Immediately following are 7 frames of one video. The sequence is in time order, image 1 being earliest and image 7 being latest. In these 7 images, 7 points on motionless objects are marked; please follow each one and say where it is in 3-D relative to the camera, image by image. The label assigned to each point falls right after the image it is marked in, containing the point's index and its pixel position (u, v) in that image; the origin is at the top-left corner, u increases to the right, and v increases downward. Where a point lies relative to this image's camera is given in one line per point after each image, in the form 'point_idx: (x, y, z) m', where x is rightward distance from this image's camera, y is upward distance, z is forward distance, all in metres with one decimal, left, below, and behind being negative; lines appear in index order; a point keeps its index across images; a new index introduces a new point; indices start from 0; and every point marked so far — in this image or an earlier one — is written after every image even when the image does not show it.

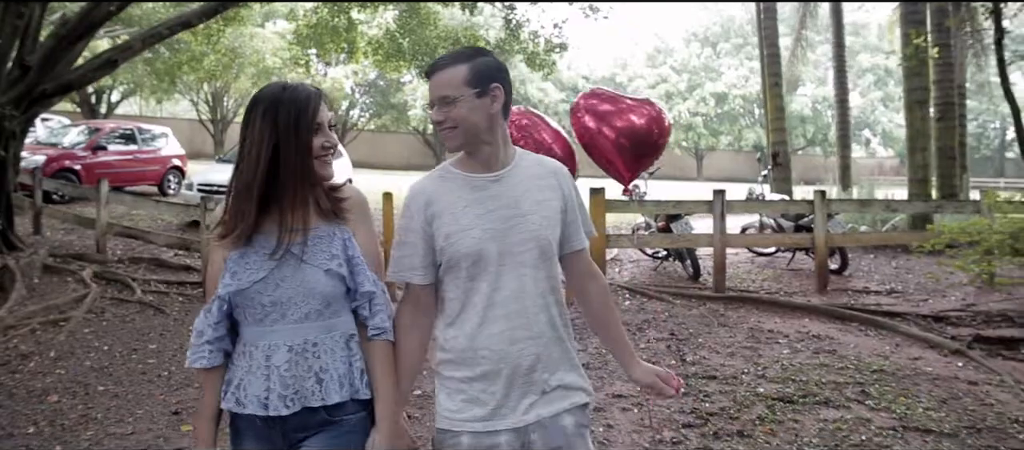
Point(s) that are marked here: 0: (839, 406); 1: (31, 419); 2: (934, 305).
0: (+2.1, -1.1, +5.0) m
1: (-3.0, -1.2, +5.0) m
2: (+4.6, -0.9, +8.5) m
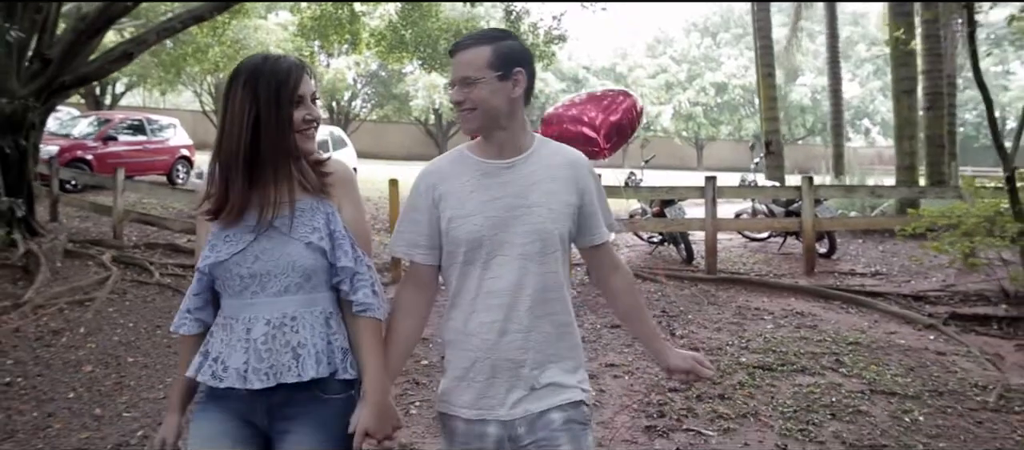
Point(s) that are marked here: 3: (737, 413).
0: (+2.1, -1.0, +5.4) m
1: (-3.0, -1.1, +5.4) m
2: (+4.6, -0.7, +8.9) m
3: (+1.3, -1.1, +4.6) m
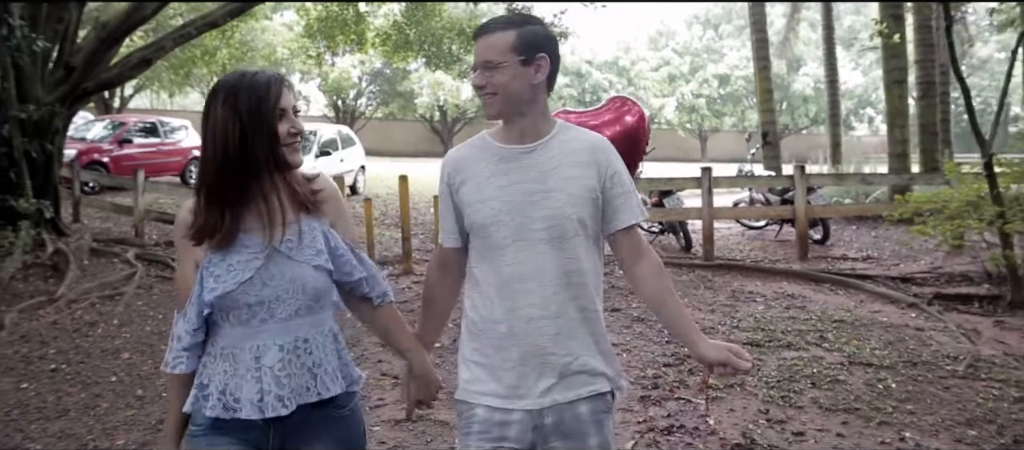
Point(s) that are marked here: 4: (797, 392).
0: (+2.1, -0.9, +5.8) m
1: (-3.0, -1.1, +5.8) m
2: (+4.6, -0.5, +9.3) m
3: (+1.4, -1.0, +5.0) m
4: (+1.8, -1.0, +4.8) m
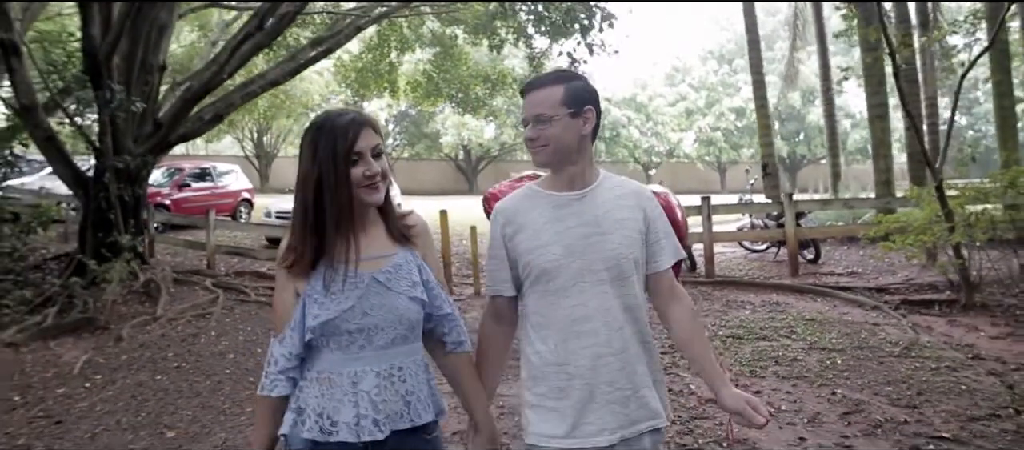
0: (+2.4, -1.0, +7.2) m
1: (-2.7, -1.3, +7.4) m
2: (+5.0, -0.8, +10.6) m
3: (+1.6, -1.1, +6.4) m
4: (+2.0, -1.1, +6.2) m
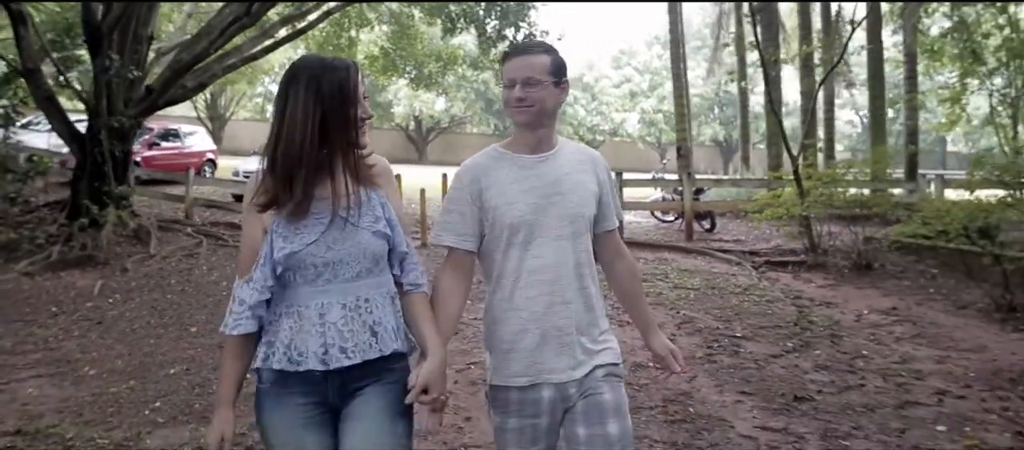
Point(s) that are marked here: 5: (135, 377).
0: (+1.7, -0.7, +9.4) m
1: (-3.5, -0.8, +9.2) m
2: (+4.0, -0.4, +13.0) m
3: (+0.9, -0.8, +8.6) m
4: (+1.3, -0.8, +8.4) m
5: (-2.9, -1.2, +6.0) m
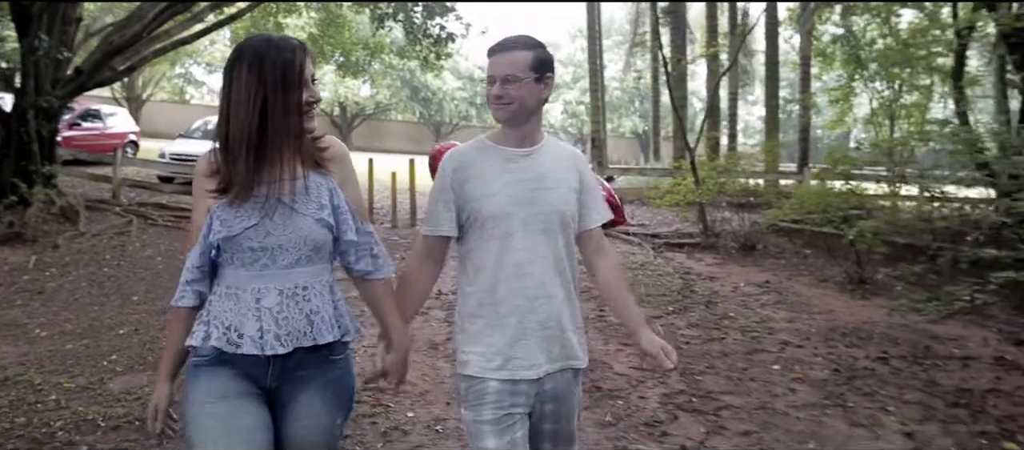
0: (+0.6, -0.4, +10.4) m
1: (-4.5, -0.5, +9.8) m
2: (+2.7, -0.1, +14.2) m
3: (0.0, -0.5, +9.5) m
4: (+0.4, -0.6, +9.4) m
5: (-3.6, -0.9, +6.6) m
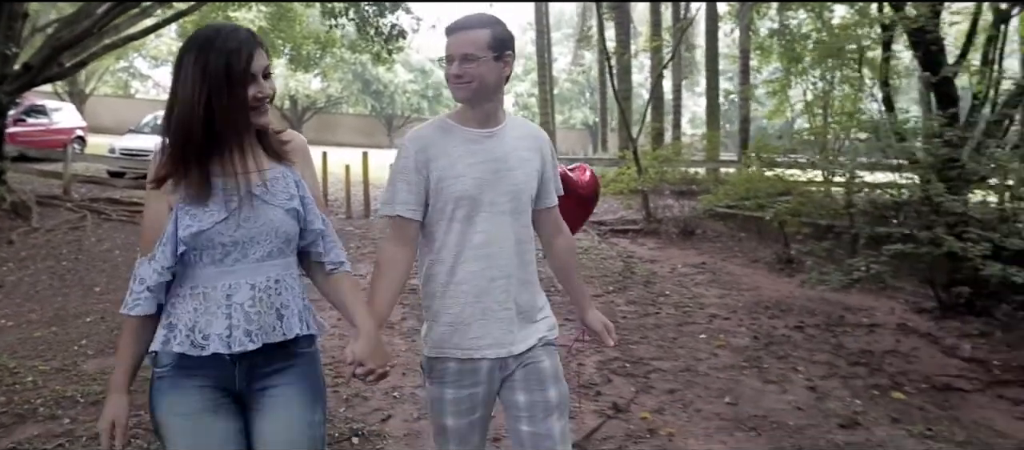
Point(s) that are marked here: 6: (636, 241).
0: (0.0, -0.3, +10.9) m
1: (-5.1, -0.4, +10.0) m
2: (+1.8, +0.1, +14.8) m
3: (-0.7, -0.4, +10.0) m
4: (-0.2, -0.4, +9.9) m
5: (-4.0, -0.9, +6.9) m
6: (+2.0, -0.3, +12.4) m
